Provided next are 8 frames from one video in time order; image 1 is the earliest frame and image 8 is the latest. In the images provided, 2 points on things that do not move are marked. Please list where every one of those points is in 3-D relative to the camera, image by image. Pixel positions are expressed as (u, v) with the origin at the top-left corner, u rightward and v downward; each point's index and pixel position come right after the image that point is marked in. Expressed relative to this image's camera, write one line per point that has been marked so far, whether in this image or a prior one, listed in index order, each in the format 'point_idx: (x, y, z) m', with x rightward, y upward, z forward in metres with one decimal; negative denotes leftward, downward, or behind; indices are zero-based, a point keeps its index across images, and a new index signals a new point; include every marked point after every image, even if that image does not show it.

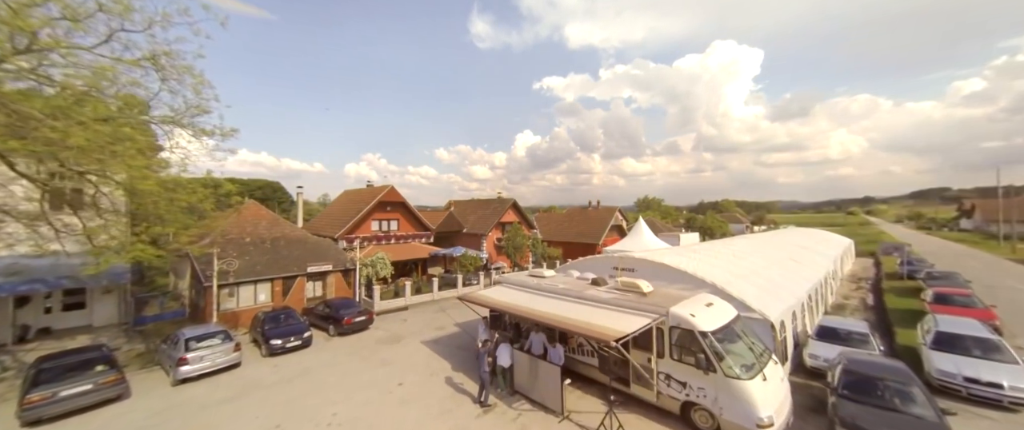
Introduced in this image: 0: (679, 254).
0: (+6.6, -1.5, +13.4) m
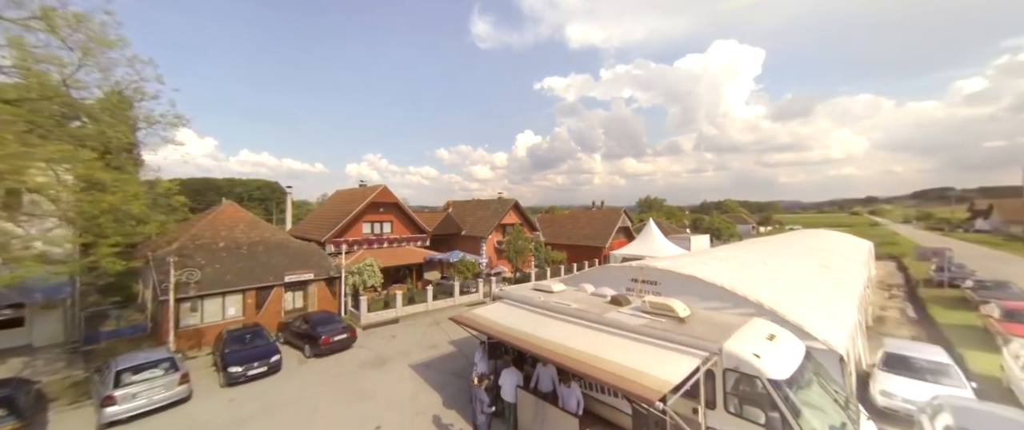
0: (+6.7, -1.6, +11.7) m
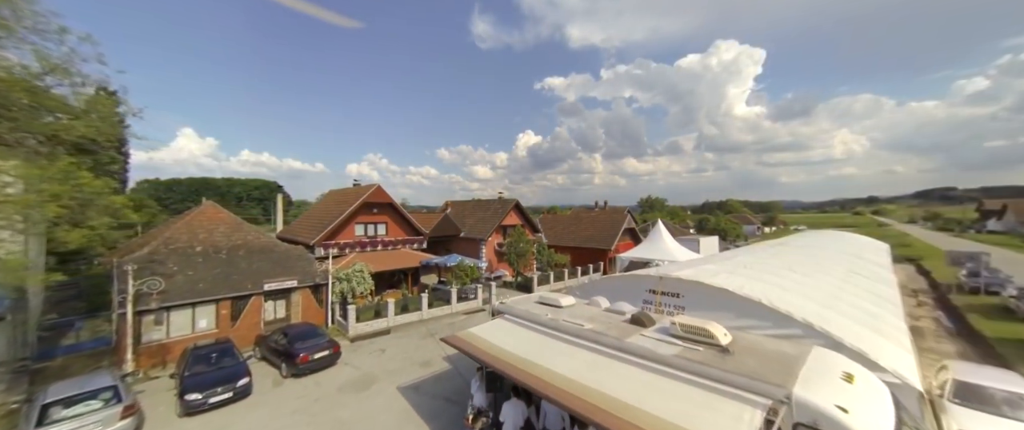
0: (+6.7, -1.7, +10.5) m
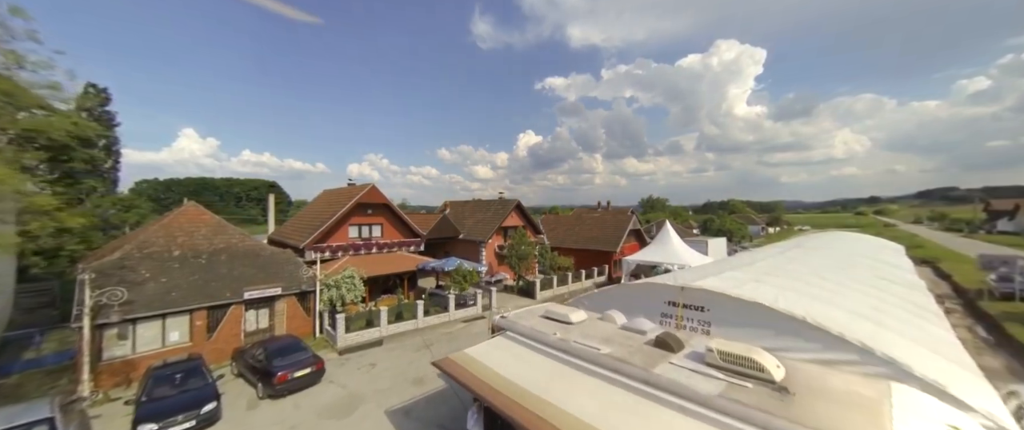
0: (+6.8, -1.8, +9.5) m
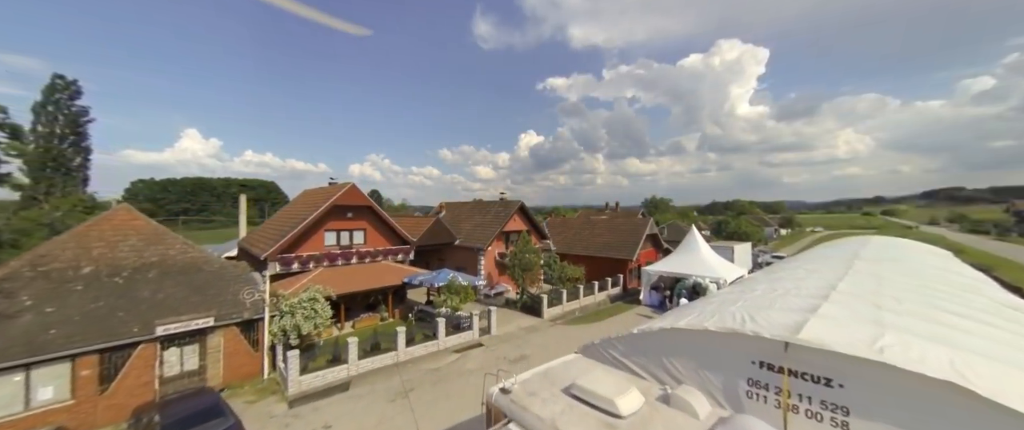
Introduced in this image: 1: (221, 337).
0: (+6.9, -2.0, +6.6) m
1: (-8.2, -3.4, +9.5) m
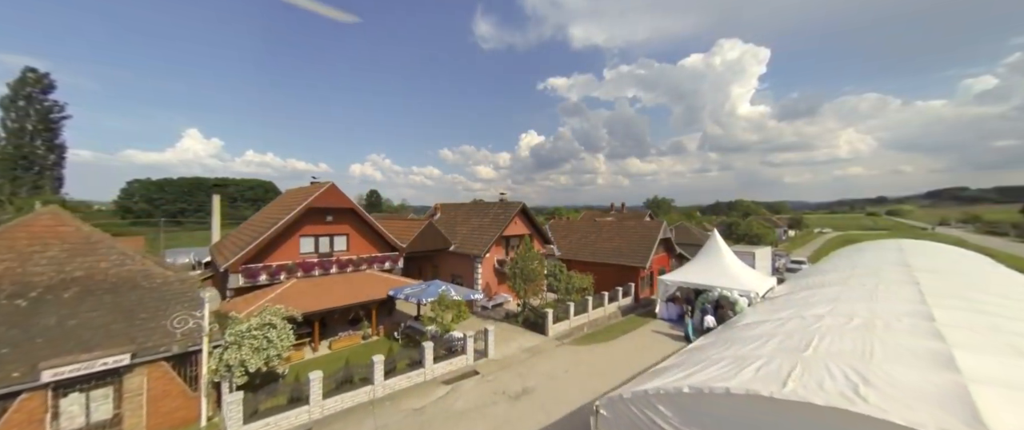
0: (+6.9, -2.1, +4.6) m
1: (-8.2, -3.6, +7.5) m
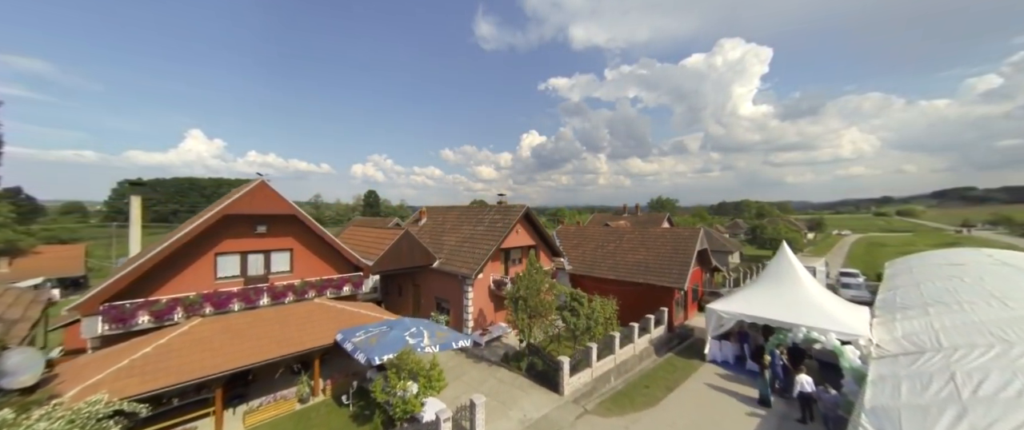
0: (+6.8, -2.4, +0.2) m
1: (-8.2, -3.9, +3.2) m
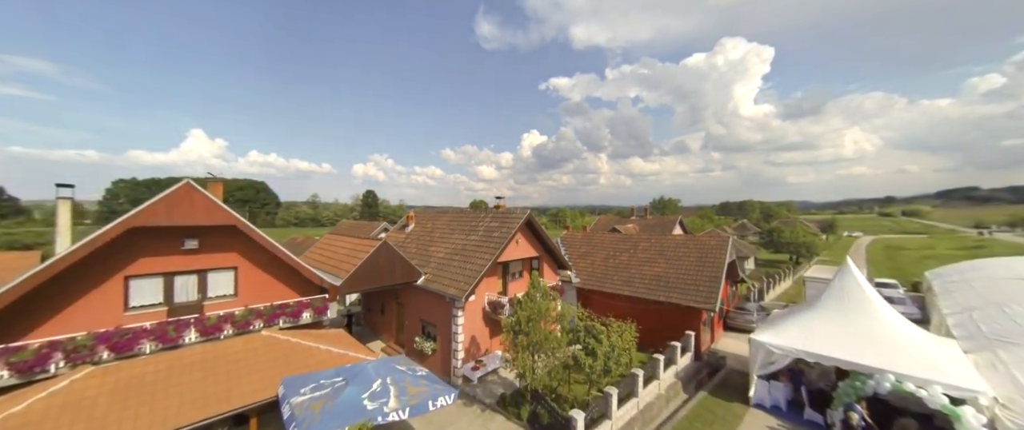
0: (+6.8, -2.7, -2.3) m
1: (-8.3, -4.2, +0.8) m
